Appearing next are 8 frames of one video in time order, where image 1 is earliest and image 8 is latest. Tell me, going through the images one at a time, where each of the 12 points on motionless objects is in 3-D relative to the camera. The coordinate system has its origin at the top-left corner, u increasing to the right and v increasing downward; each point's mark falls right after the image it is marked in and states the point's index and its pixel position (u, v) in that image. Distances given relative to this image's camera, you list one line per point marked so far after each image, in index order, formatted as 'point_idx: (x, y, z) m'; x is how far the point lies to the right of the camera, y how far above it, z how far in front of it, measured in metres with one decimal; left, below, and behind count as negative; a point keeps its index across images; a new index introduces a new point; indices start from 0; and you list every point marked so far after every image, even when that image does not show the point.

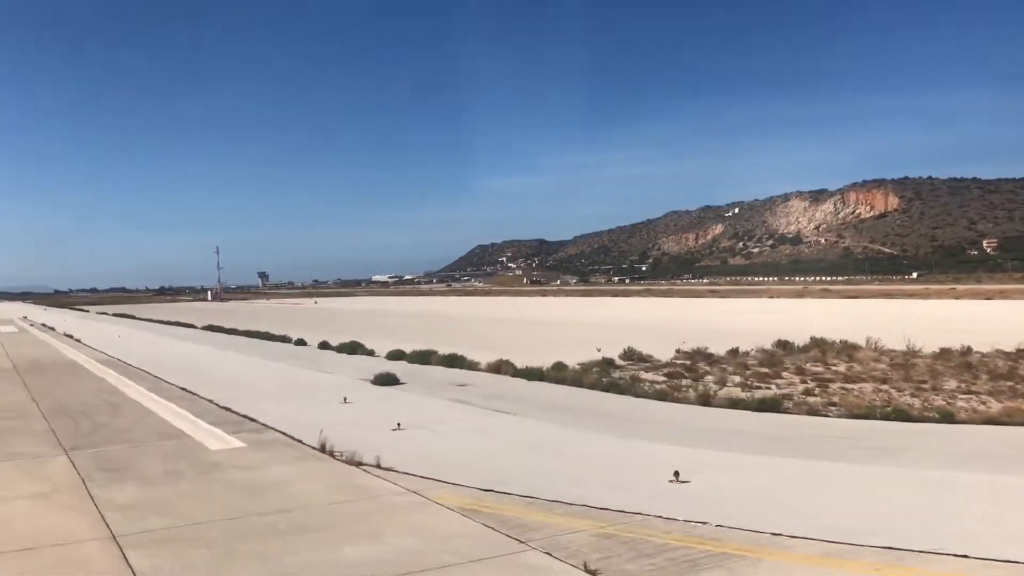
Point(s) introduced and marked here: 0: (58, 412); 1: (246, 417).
0: (-7.0, -1.9, +14.7) m
1: (-3.7, -1.9, +13.7) m
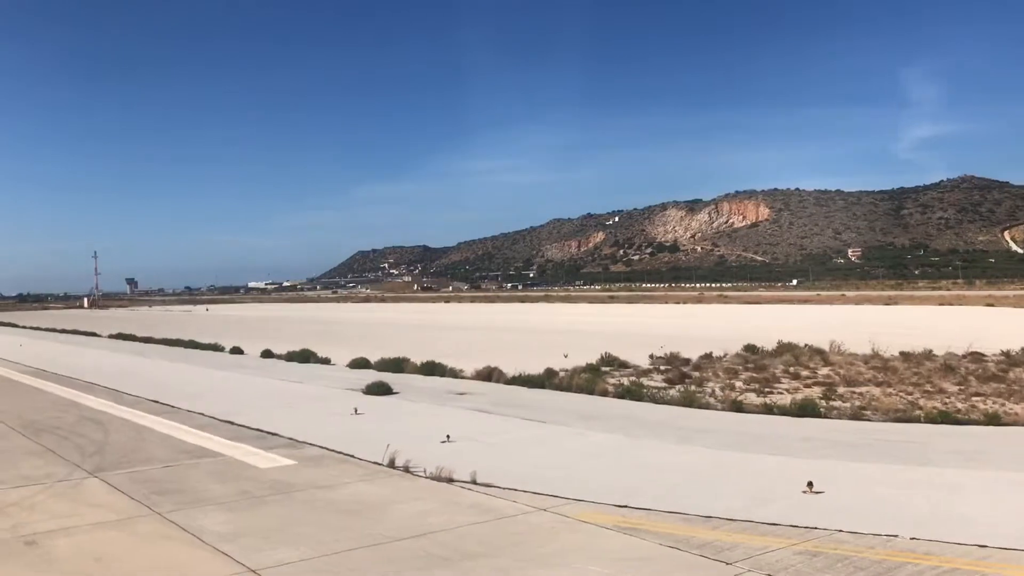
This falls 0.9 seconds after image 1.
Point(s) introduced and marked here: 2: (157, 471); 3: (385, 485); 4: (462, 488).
0: (-6.6, -2.0, +13.3) m
1: (-3.2, -1.9, +12.6) m
2: (-3.7, -1.9, +10.0) m
3: (-1.2, -1.8, +9.1) m
4: (-0.4, -1.8, +8.7) m
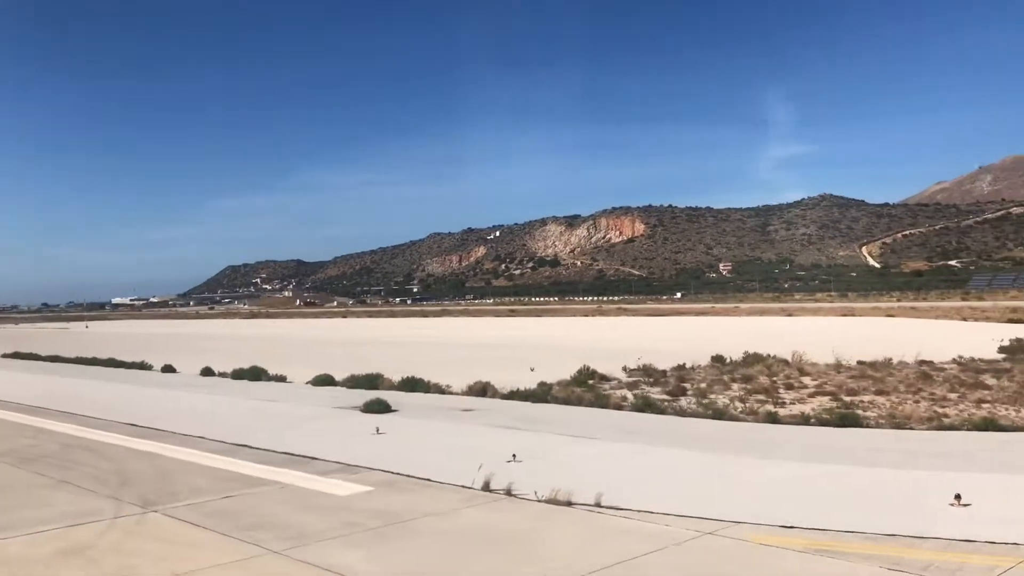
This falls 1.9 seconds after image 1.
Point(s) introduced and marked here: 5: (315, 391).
0: (-6.0, -2.1, +11.8) m
1: (-2.5, -2.0, +11.5) m
2: (-2.7, -2.0, +8.9) m
3: (-0.1, -1.9, +8.3) m
4: (+0.7, -1.9, +8.0) m
5: (-3.9, -2.1, +19.4) m
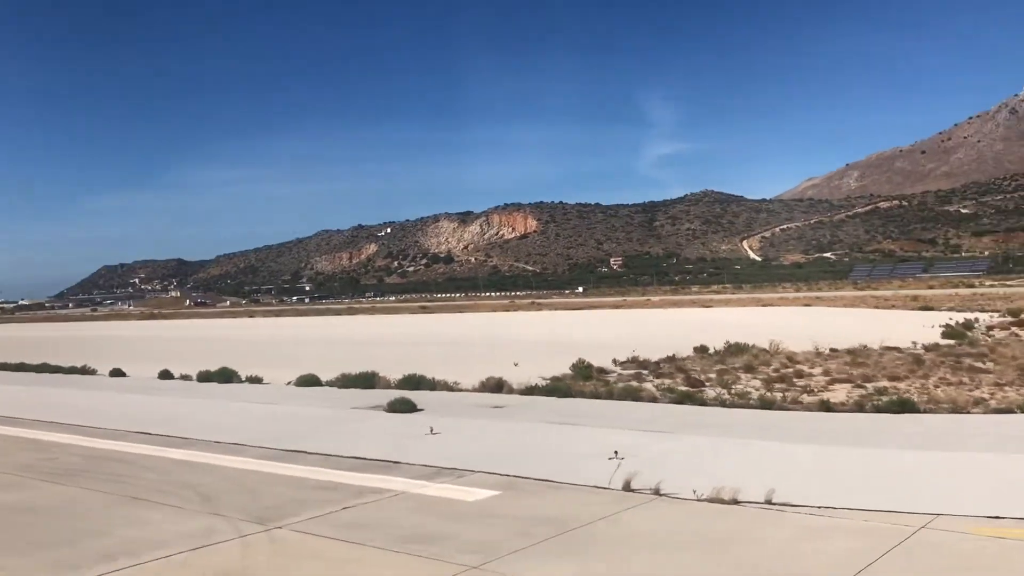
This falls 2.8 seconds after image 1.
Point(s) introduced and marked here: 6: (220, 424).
0: (-5.0, -2.1, +10.6) m
1: (-1.5, -1.9, +10.7) m
2: (-1.4, -1.9, +8.1) m
3: (+1.2, -1.8, +7.8) m
4: (+2.1, -1.8, +7.6) m
5: (-3.8, -2.0, +18.3) m
6: (-4.5, -2.1, +14.9) m
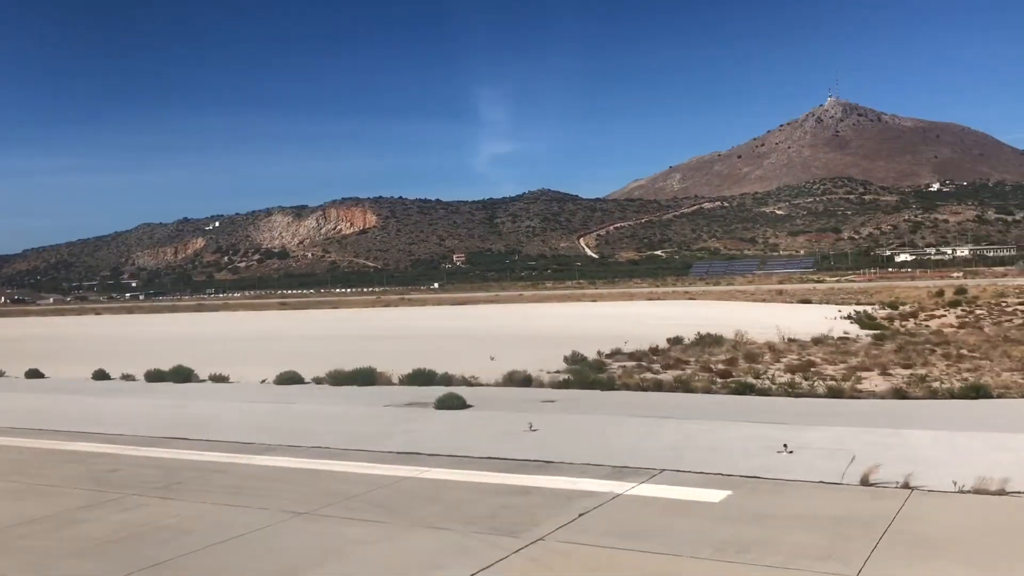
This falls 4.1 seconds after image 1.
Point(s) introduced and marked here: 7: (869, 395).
0: (-3.3, -1.9, +9.0) m
1: (+0.1, -1.8, +9.8) m
2: (+0.7, -1.8, +7.2) m
3: (+3.3, -1.6, +7.3) m
4: (+4.2, -1.6, +7.3) m
5: (-3.4, -1.8, +16.9) m
6: (-3.6, -1.9, +13.3) m
7: (+5.1, -1.6, +14.0) m
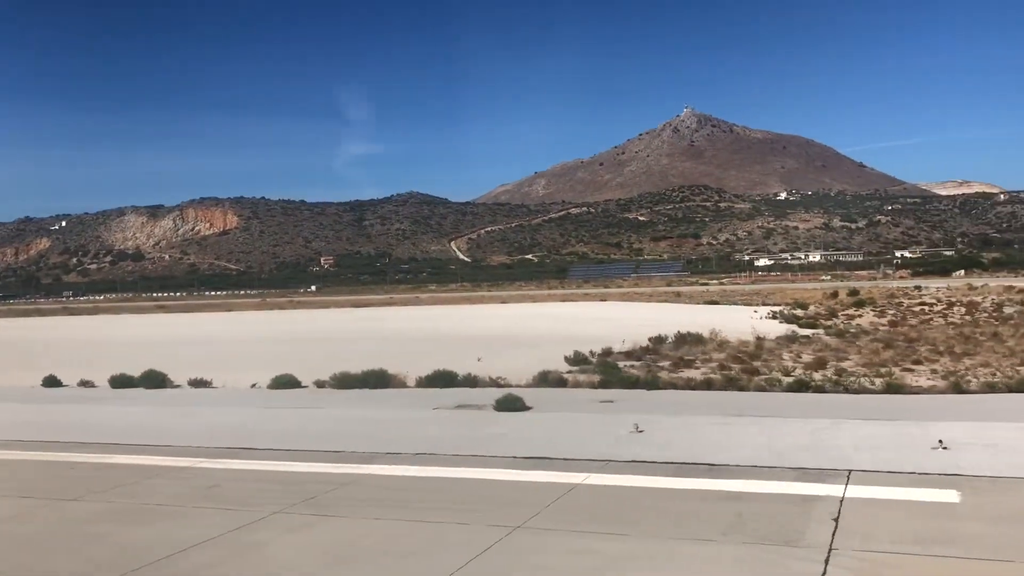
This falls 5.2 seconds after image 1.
0: (-1.7, -1.8, +8.0) m
1: (+1.5, -1.7, +9.1) m
2: (+2.5, -1.7, +6.7) m
3: (+5.1, -1.6, +7.2) m
4: (+5.9, -1.5, +7.3) m
5: (-2.9, -1.7, +15.7) m
6: (-2.6, -1.9, +12.2) m
7: (+6.0, -1.5, +14.0) m
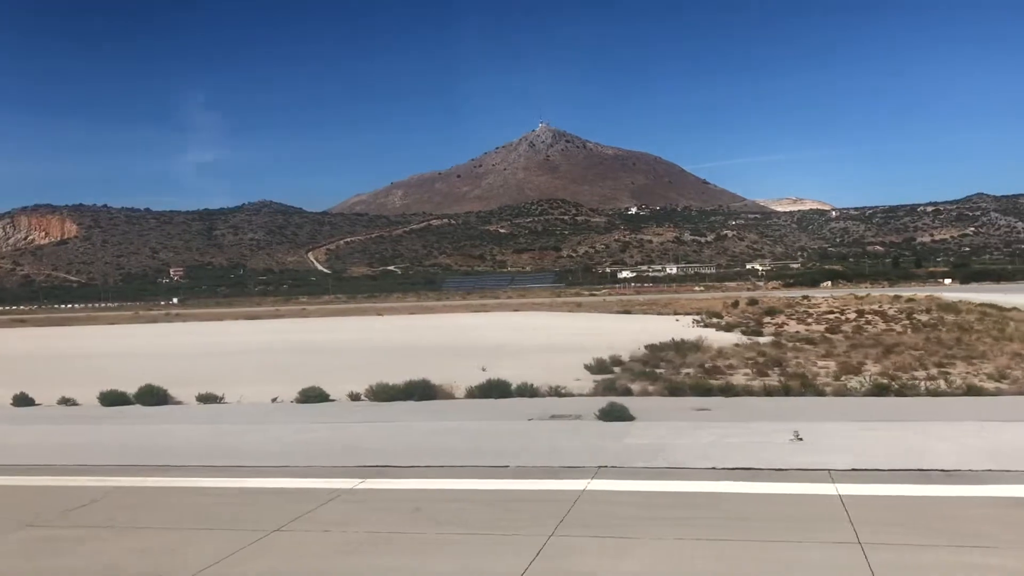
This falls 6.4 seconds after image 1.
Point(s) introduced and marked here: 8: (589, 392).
0: (+0.5, -1.8, +7.1) m
1: (+3.5, -1.7, +8.7) m
2: (+4.8, -1.6, +6.4) m
3: (+7.3, -1.5, +7.3) m
4: (+8.1, -1.5, +7.5) m
5: (-1.8, -1.8, +14.6) m
6: (-1.0, -1.9, +11.1) m
7: (+7.2, -1.5, +14.2) m
8: (+1.2, -1.7, +15.6) m
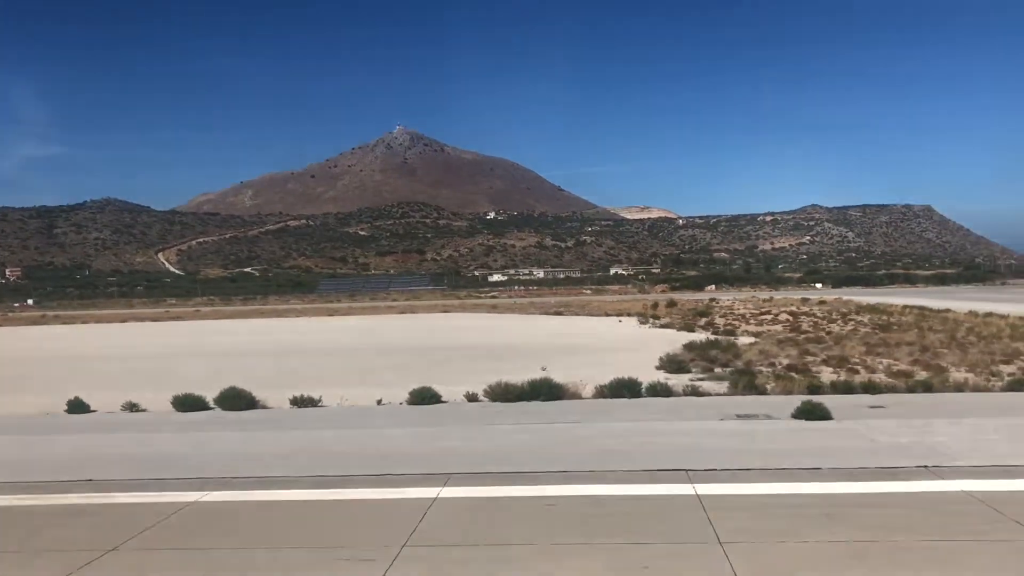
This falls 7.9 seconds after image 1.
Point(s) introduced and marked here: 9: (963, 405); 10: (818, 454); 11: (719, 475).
0: (+3.8, -1.7, +6.7) m
1: (+6.6, -1.6, +8.8) m
2: (+8.2, -1.6, +6.7) m
3: (+10.5, -1.5, +7.9) m
4: (+11.3, -1.4, +8.3) m
5: (+0.4, -1.7, +13.8) m
6: (+1.8, -1.8, +10.5) m
7: (+9.4, -1.5, +14.7) m
8: (+3.3, -1.6, +15.3) m
9: (+6.0, -1.6, +13.0) m
10: (+2.9, -1.7, +10.1) m
11: (+1.8, -1.8, +9.1) m
